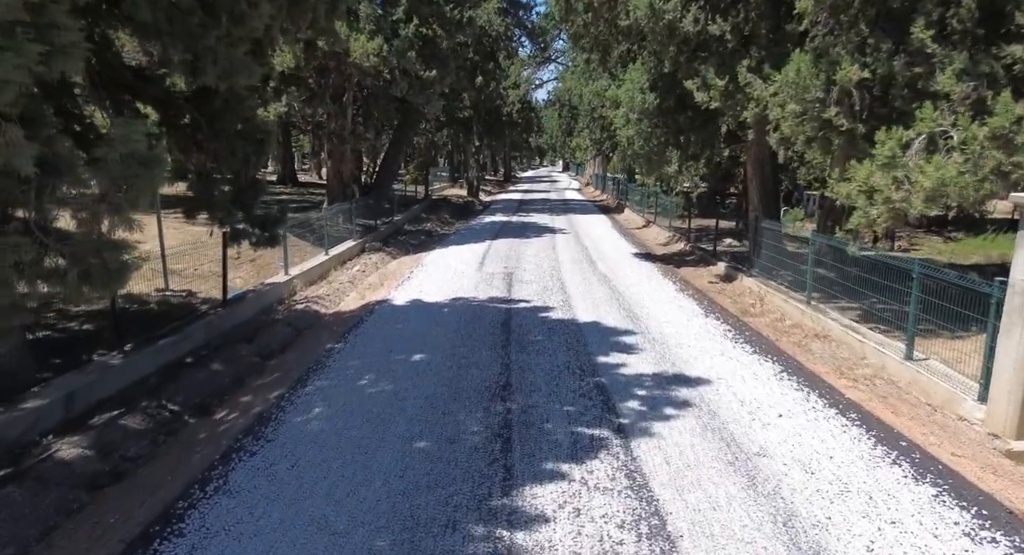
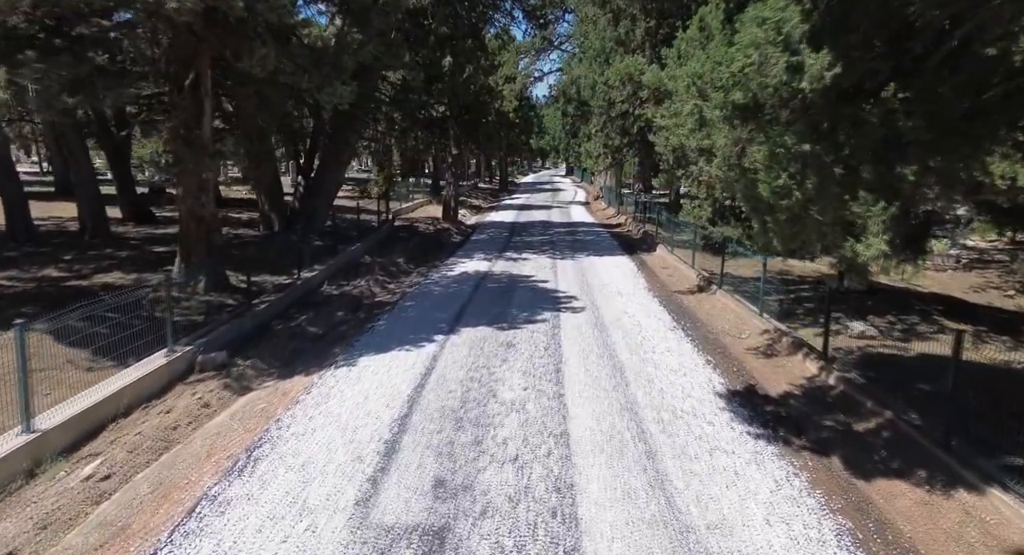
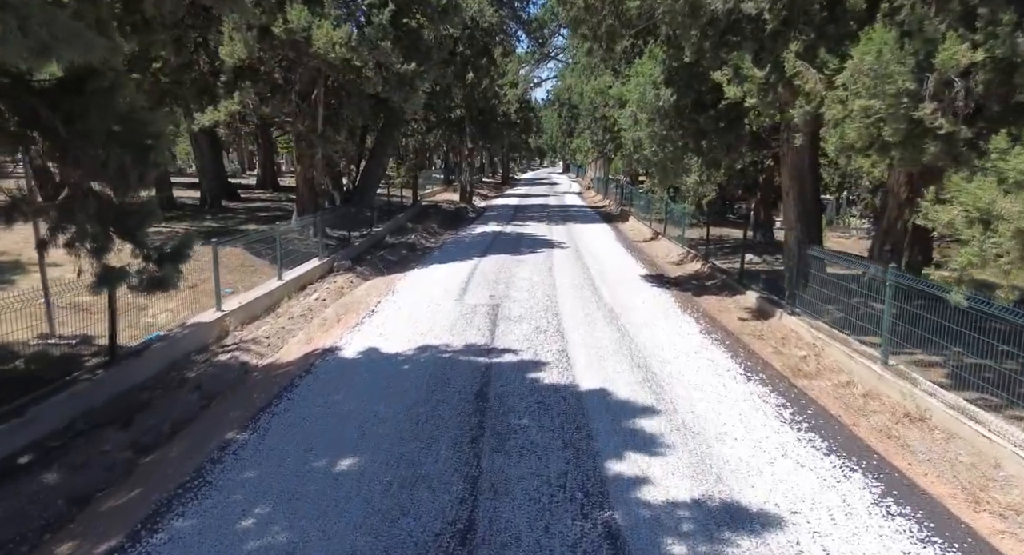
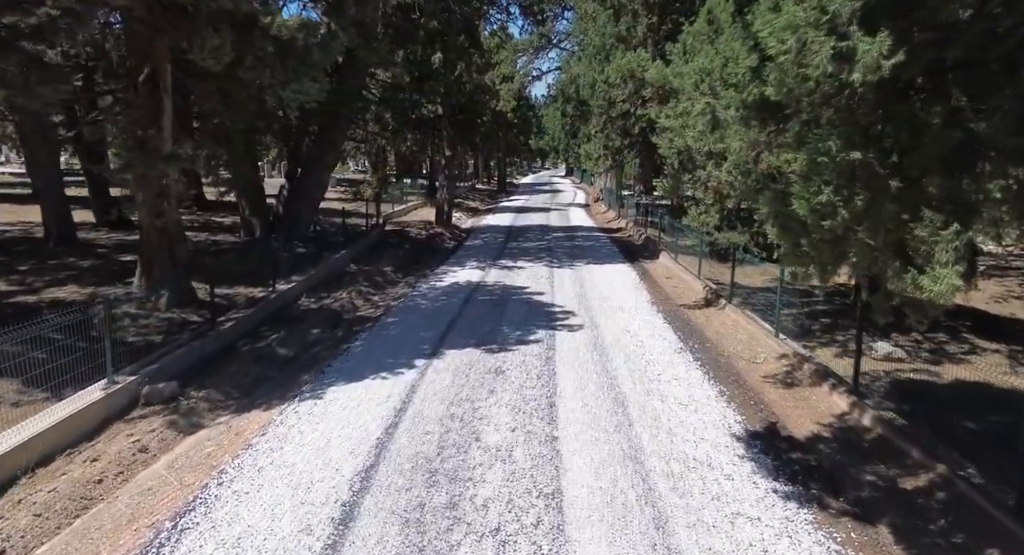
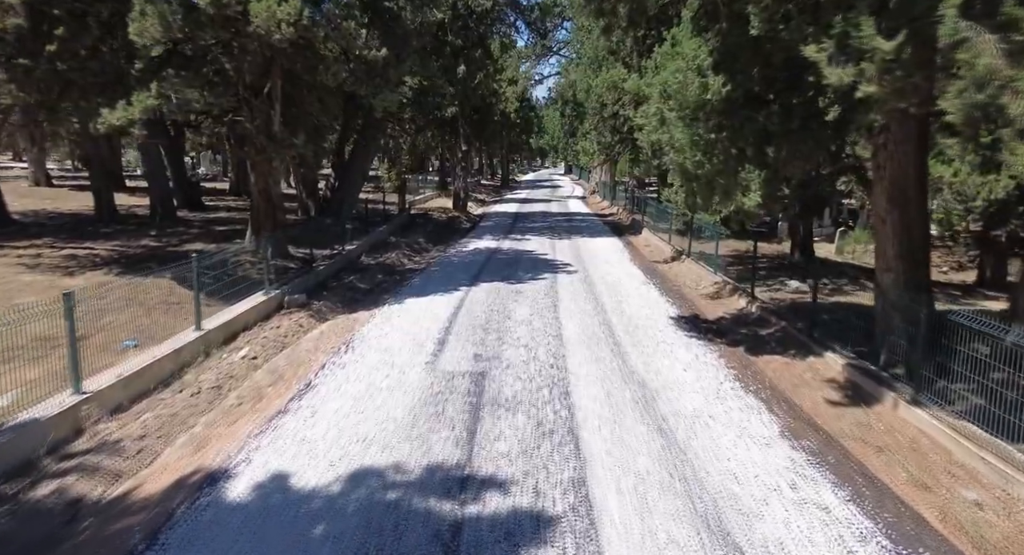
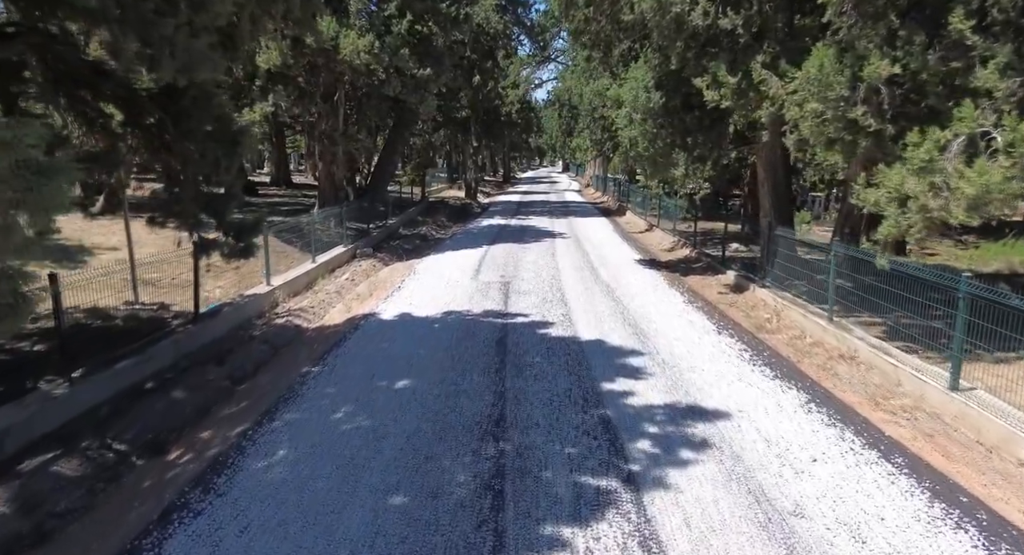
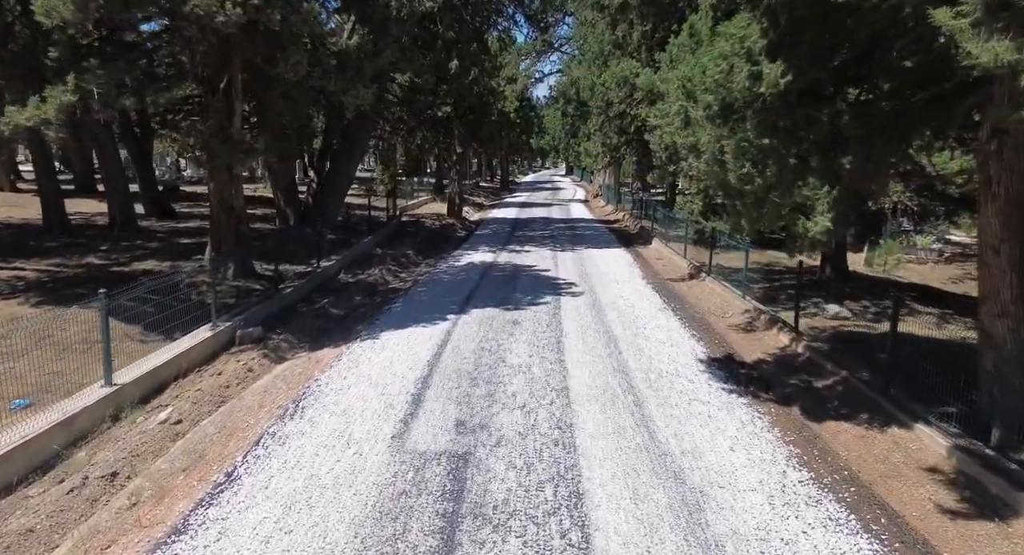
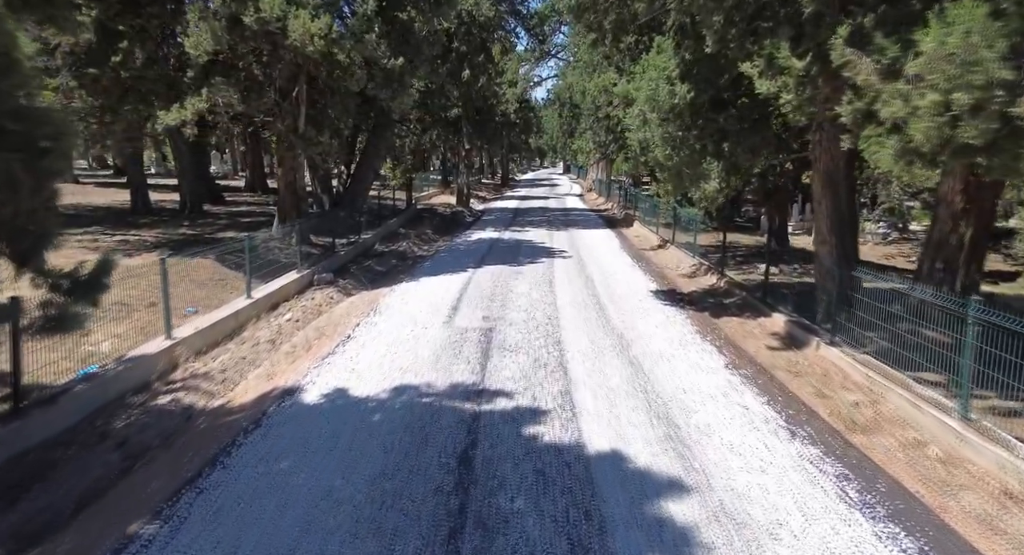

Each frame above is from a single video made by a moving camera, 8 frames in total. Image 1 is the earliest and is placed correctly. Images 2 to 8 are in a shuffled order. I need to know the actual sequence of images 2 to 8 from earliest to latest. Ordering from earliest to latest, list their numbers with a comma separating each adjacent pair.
6, 3, 8, 5, 7, 2, 4
